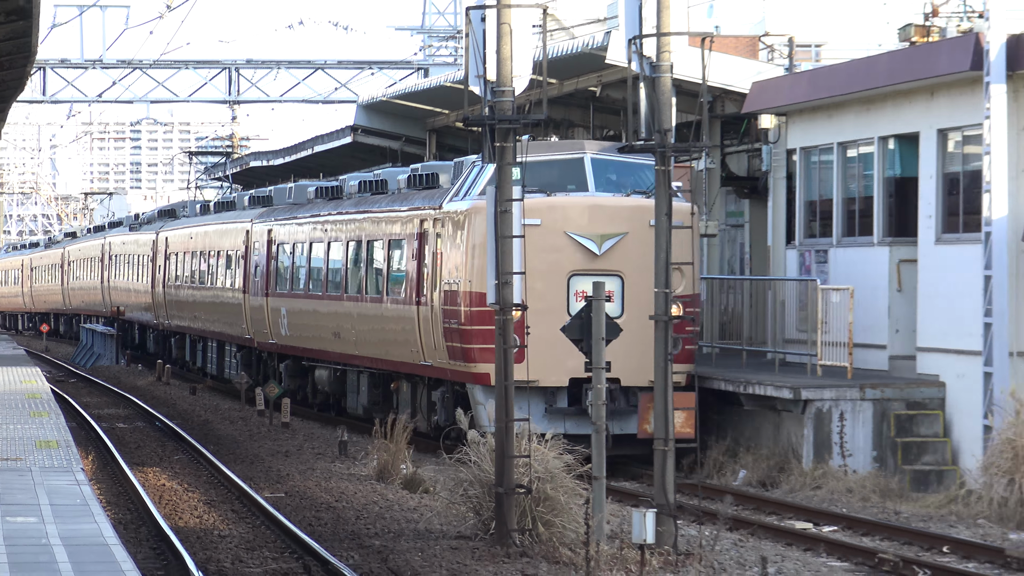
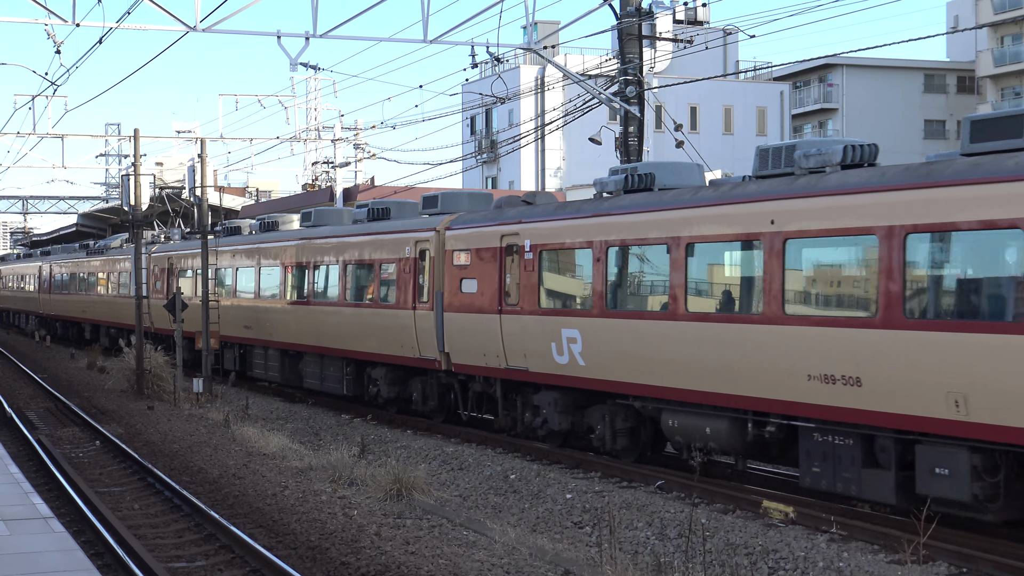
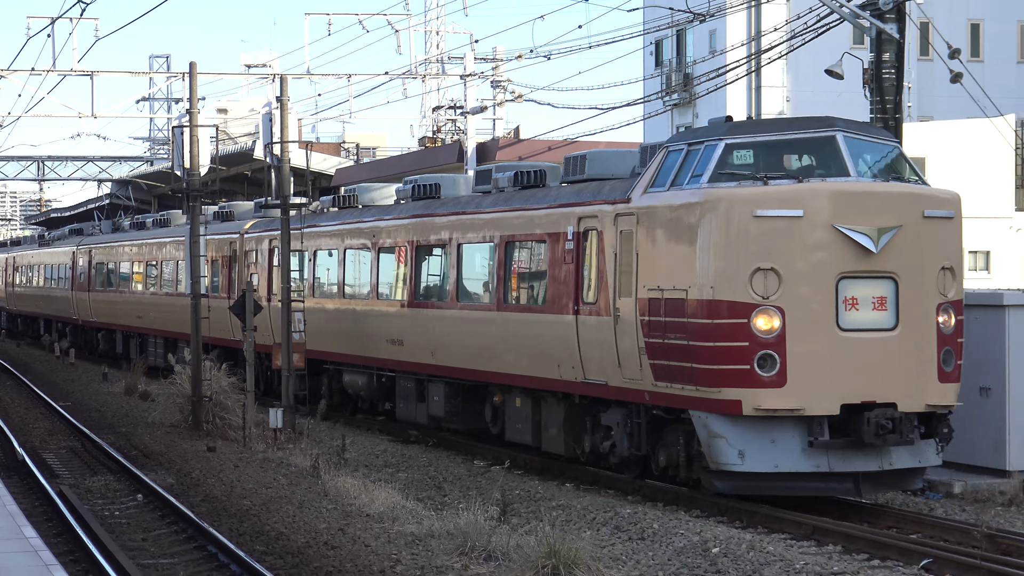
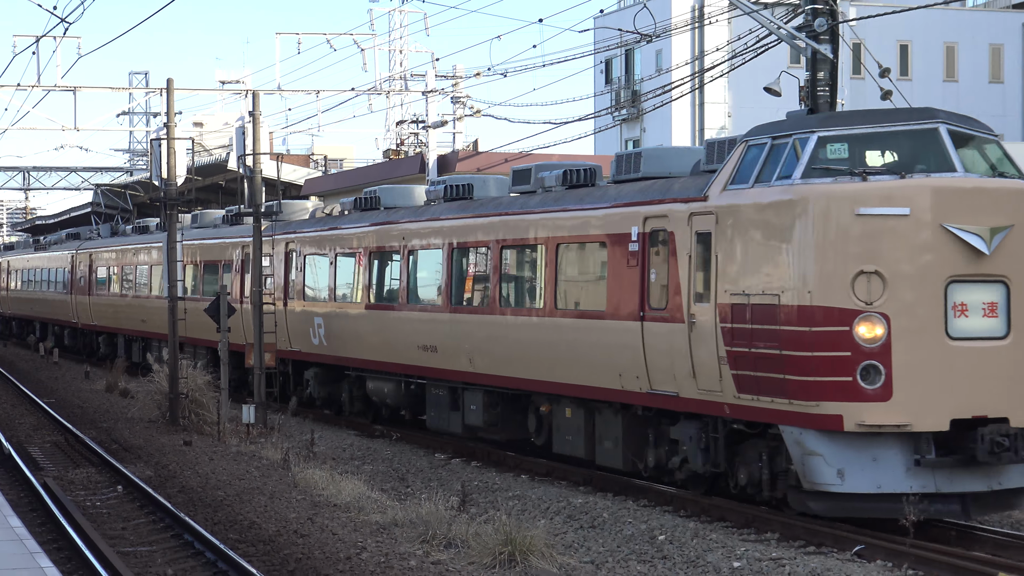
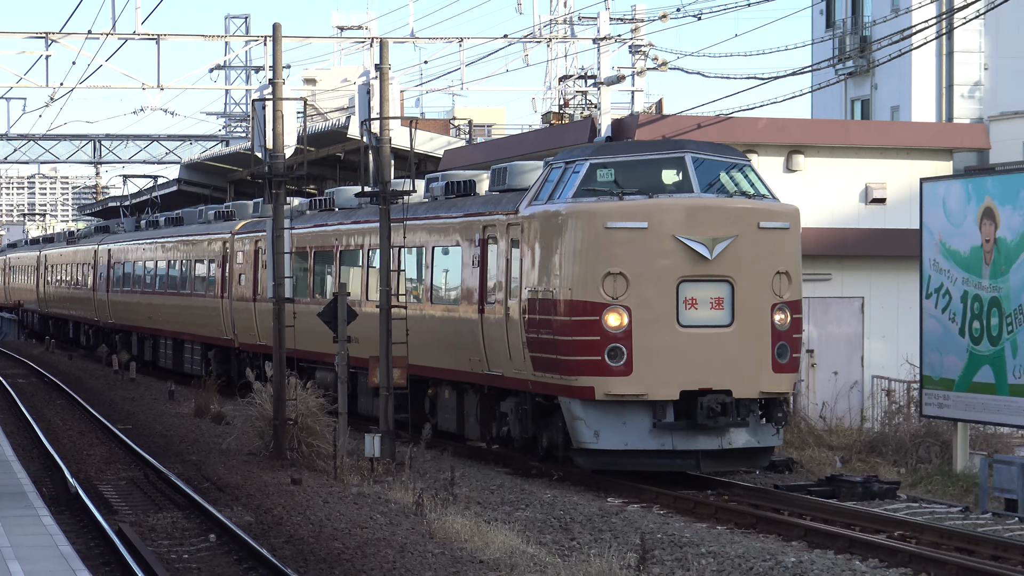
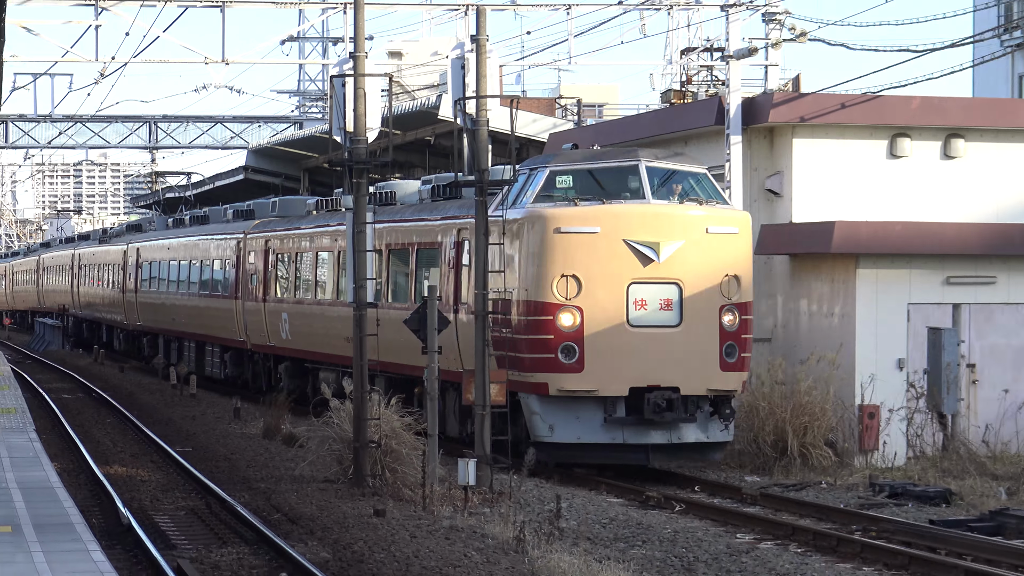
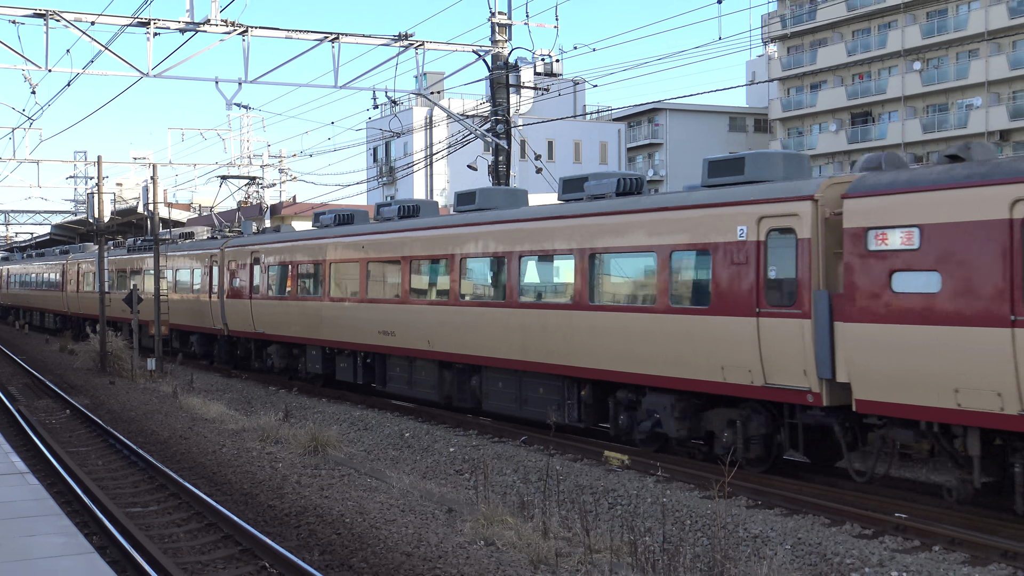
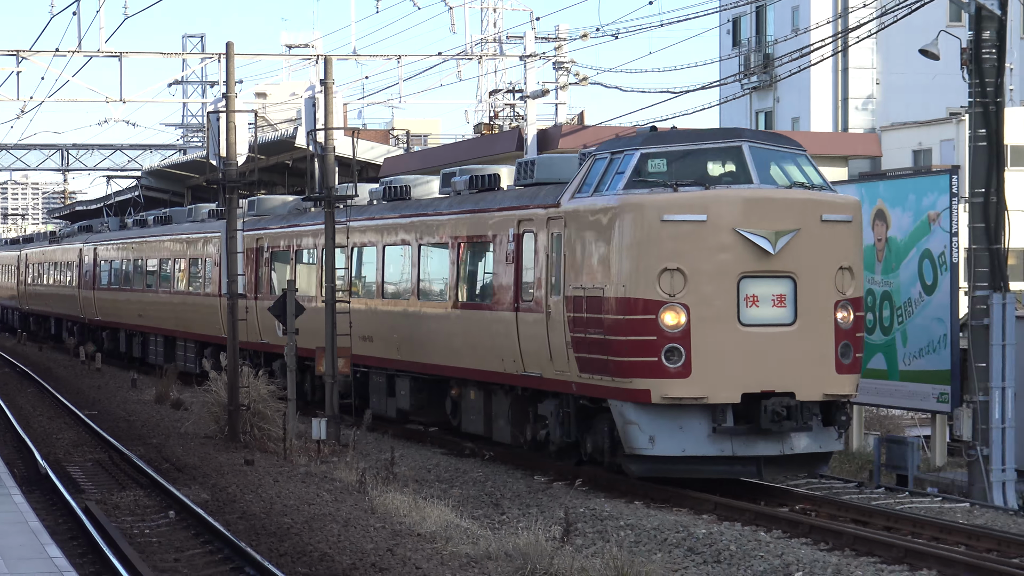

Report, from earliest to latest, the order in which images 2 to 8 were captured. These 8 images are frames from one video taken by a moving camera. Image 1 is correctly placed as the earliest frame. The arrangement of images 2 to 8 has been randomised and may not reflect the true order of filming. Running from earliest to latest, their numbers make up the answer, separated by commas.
6, 5, 8, 3, 4, 2, 7
